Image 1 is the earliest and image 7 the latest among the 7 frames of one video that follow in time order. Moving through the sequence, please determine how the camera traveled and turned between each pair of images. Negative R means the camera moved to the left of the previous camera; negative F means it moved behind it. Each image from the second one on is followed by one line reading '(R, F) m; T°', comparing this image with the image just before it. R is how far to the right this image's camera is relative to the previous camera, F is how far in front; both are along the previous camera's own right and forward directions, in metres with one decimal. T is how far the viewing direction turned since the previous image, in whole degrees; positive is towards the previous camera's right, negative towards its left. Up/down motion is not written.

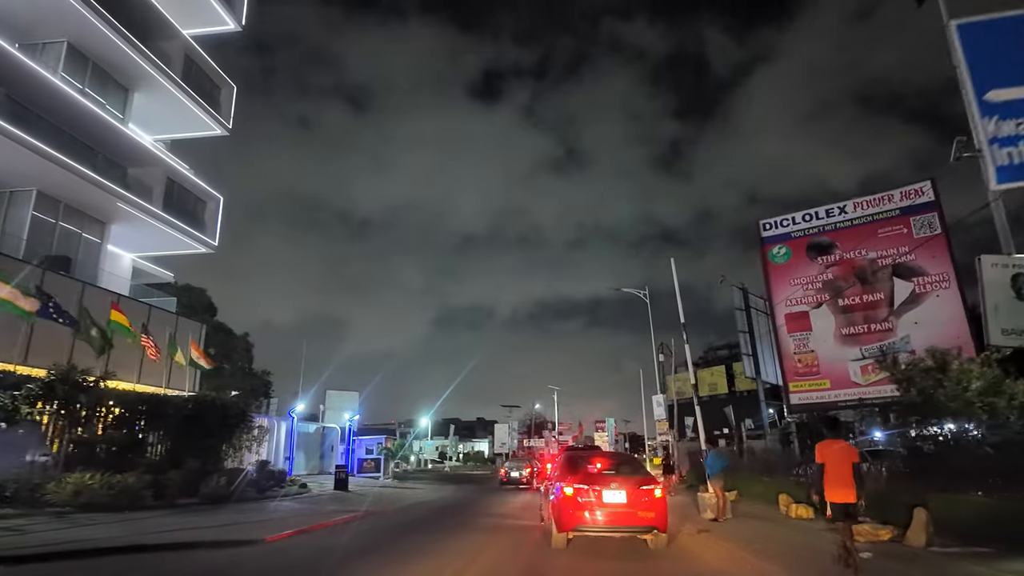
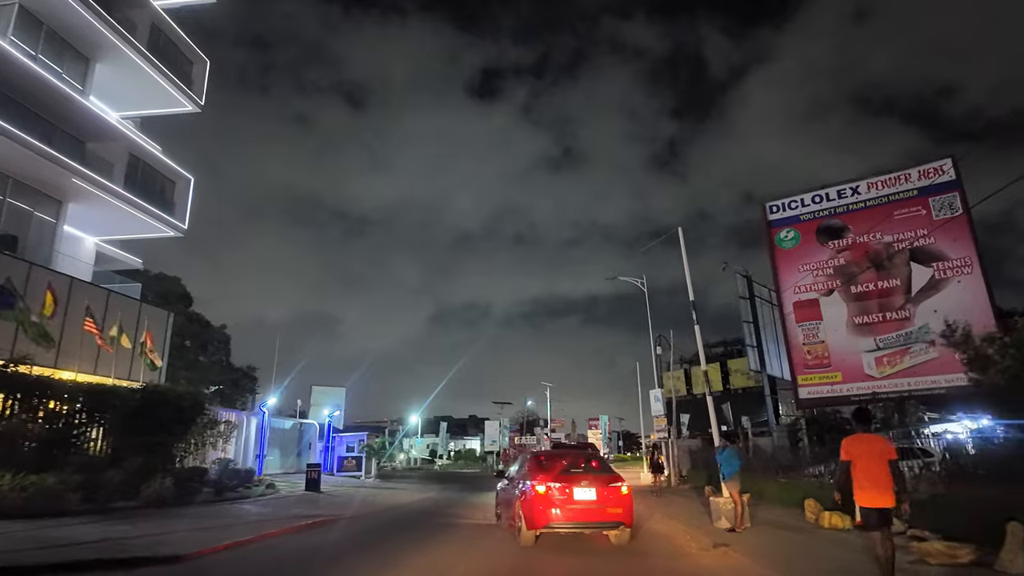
(+0.2, +1.7) m; 0°
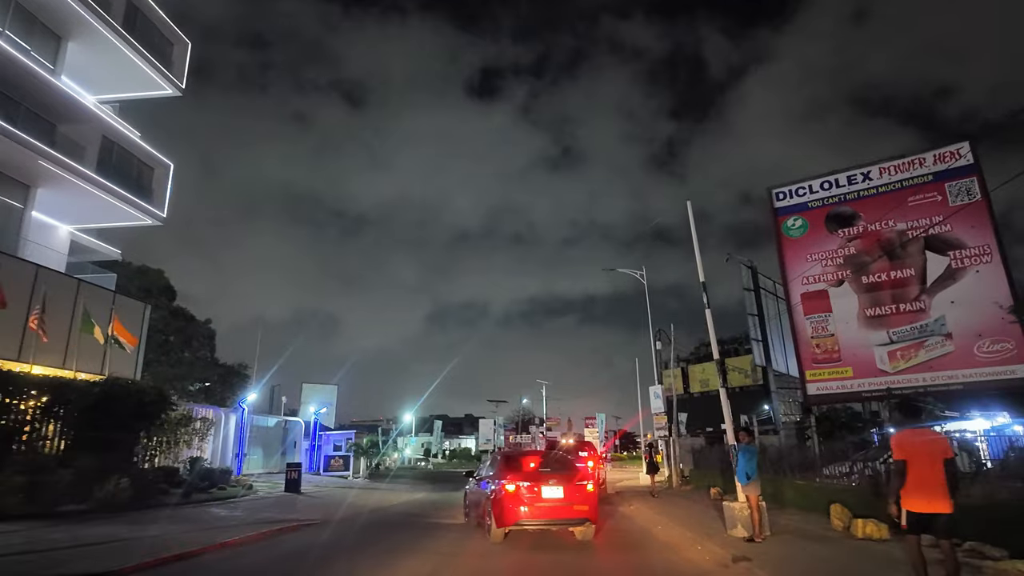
(+0.1, +1.1) m; 0°
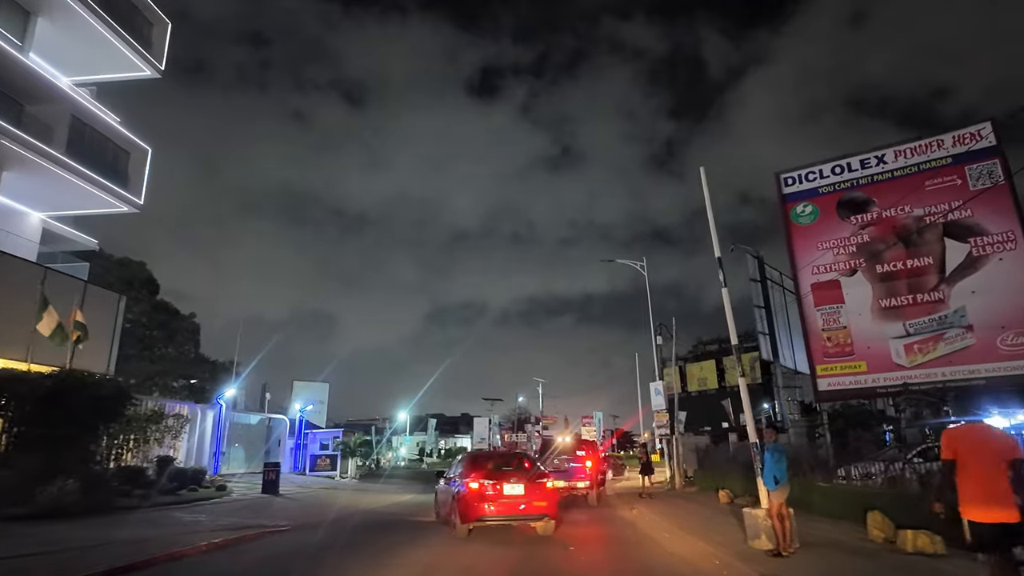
(+0.1, +1.2) m; 0°
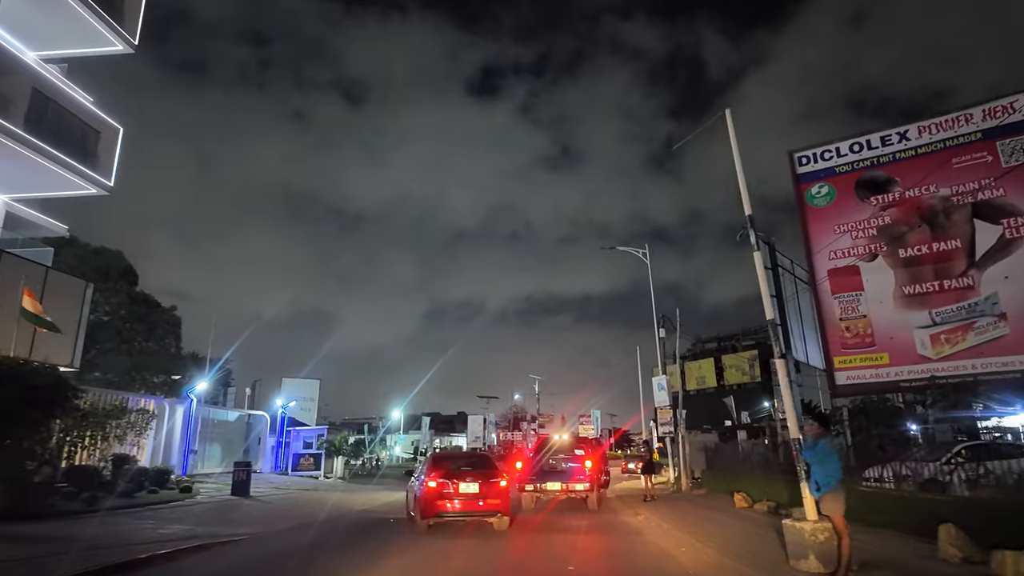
(+0.1, +1.5) m; 0°
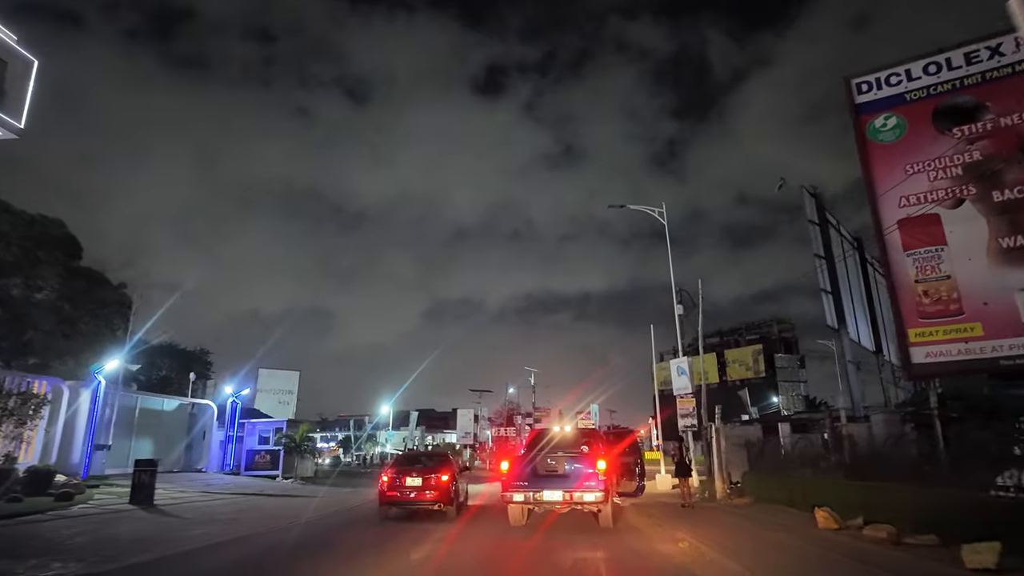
(+0.2, +3.8) m; 0°
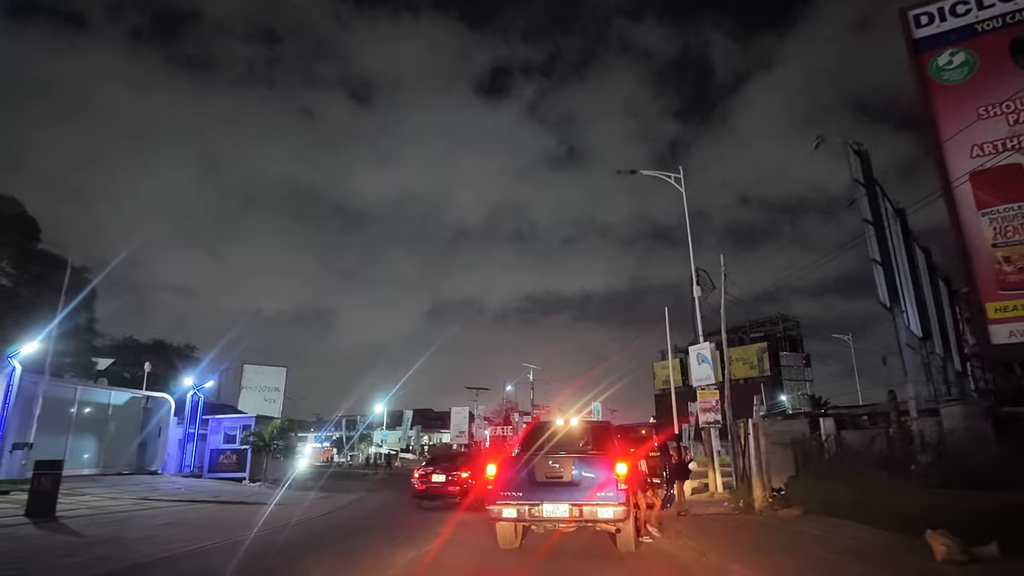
(+0.1, +2.5) m; 0°
